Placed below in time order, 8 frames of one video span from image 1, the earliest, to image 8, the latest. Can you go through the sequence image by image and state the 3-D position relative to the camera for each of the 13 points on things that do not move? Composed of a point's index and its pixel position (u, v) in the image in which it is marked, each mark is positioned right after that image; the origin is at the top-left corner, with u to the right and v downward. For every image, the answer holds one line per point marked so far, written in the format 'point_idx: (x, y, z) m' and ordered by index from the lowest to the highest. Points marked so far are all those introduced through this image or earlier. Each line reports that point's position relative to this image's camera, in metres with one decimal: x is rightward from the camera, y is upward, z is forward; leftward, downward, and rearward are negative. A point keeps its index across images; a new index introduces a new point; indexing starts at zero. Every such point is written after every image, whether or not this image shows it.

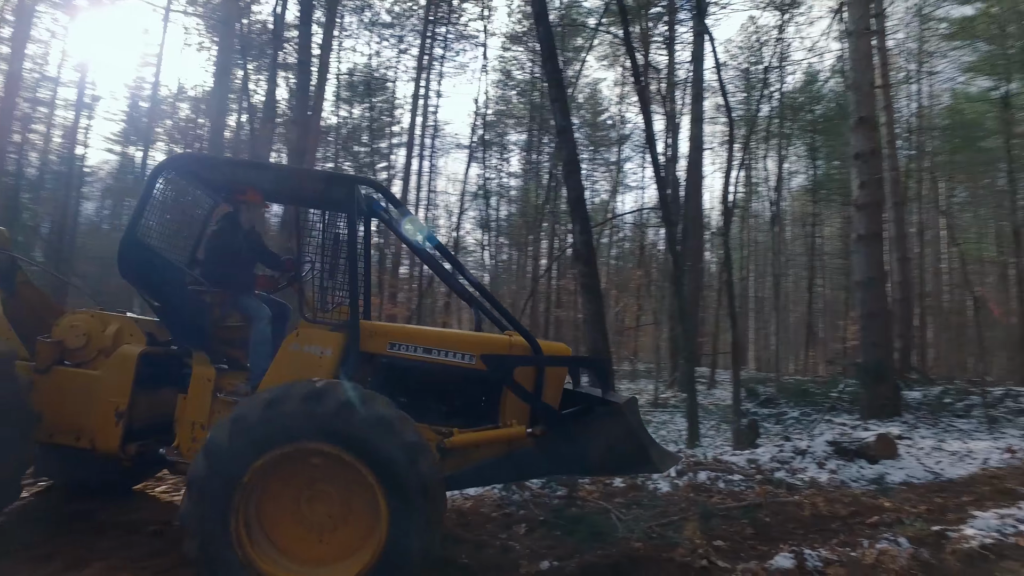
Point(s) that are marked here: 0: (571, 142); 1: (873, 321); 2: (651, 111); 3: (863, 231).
0: (+0.7, +1.8, +8.2) m
1: (+4.8, -0.4, +8.8) m
2: (+2.7, +3.4, +12.9) m
3: (+4.7, +0.8, +9.0) m
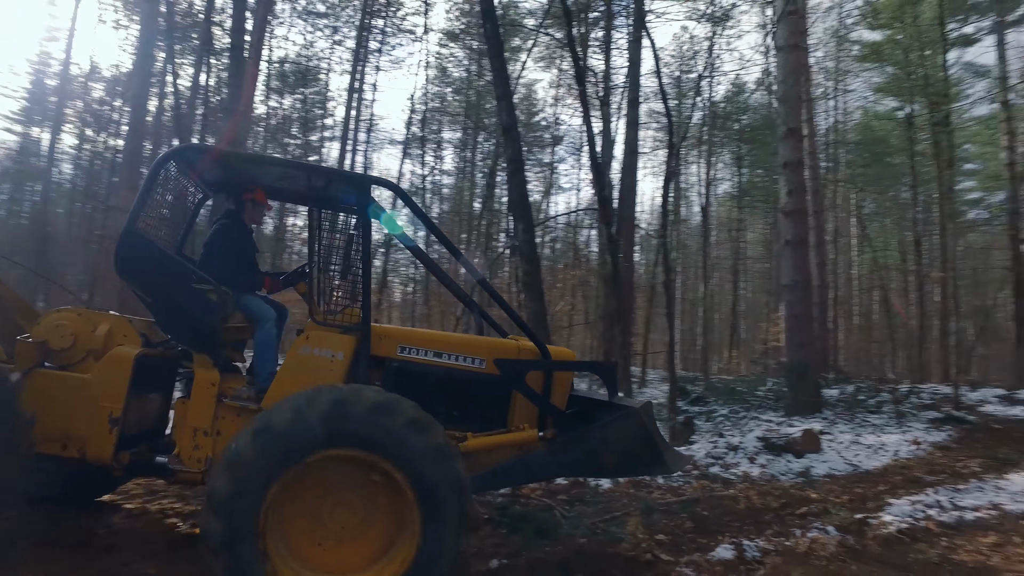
0: (0.0, +1.8, +8.2) m
1: (+4.0, -0.5, +9.3) m
2: (+1.5, +3.4, +13.1) m
3: (+3.9, +0.7, +9.4) m
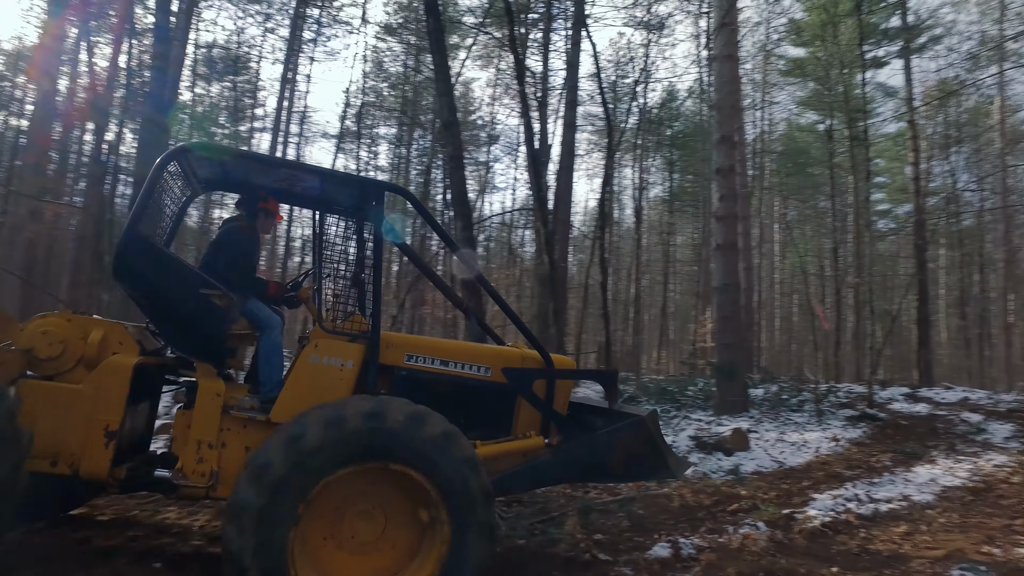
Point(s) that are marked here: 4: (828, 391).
0: (-0.7, +1.8, +8.1) m
1: (+3.1, -0.5, +9.6) m
2: (+0.3, +3.4, +13.1) m
3: (+3.0, +0.7, +9.7) m
4: (+5.5, -1.8, +11.7) m
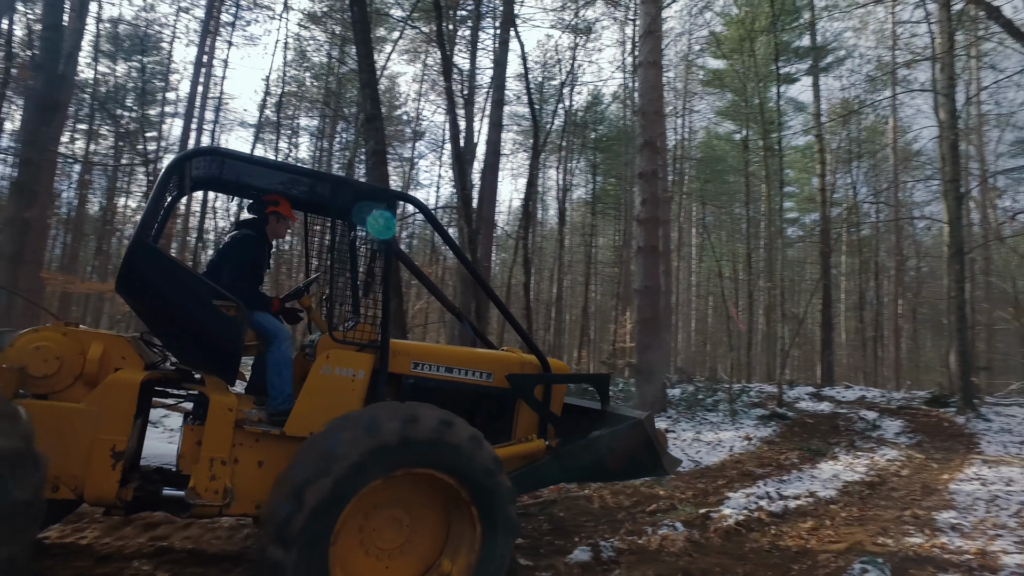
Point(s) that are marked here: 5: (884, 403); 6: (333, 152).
0: (-1.6, +1.9, +7.9) m
1: (+2.0, -0.5, +9.7) m
2: (-1.1, +3.4, +12.9) m
3: (+1.9, +0.7, +9.9) m
4: (+4.2, -1.9, +12.2) m
5: (+5.9, -1.8, +10.6) m
6: (-5.3, +4.1, +20.0) m
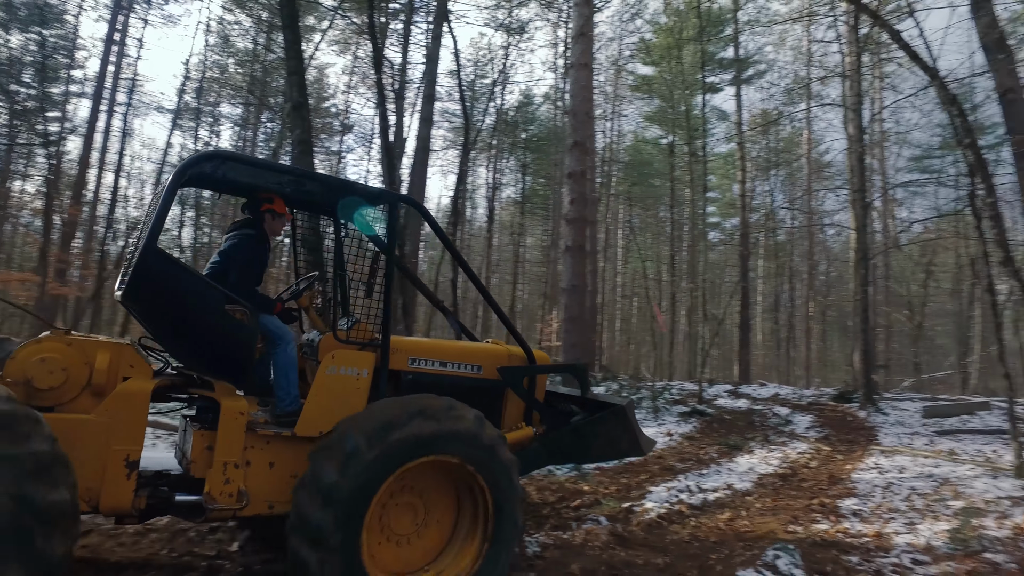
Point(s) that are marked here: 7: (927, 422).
0: (-2.4, +1.9, +7.6) m
1: (+0.9, -0.5, +9.9) m
2: (-2.4, +3.5, +12.7) m
3: (+0.9, +0.7, +10.0) m
4: (+2.8, -1.9, +12.5) m
5: (+4.7, -1.9, +11.2) m
6: (-7.3, +4.2, +19.2) m
7: (+5.0, -1.6, +8.0) m
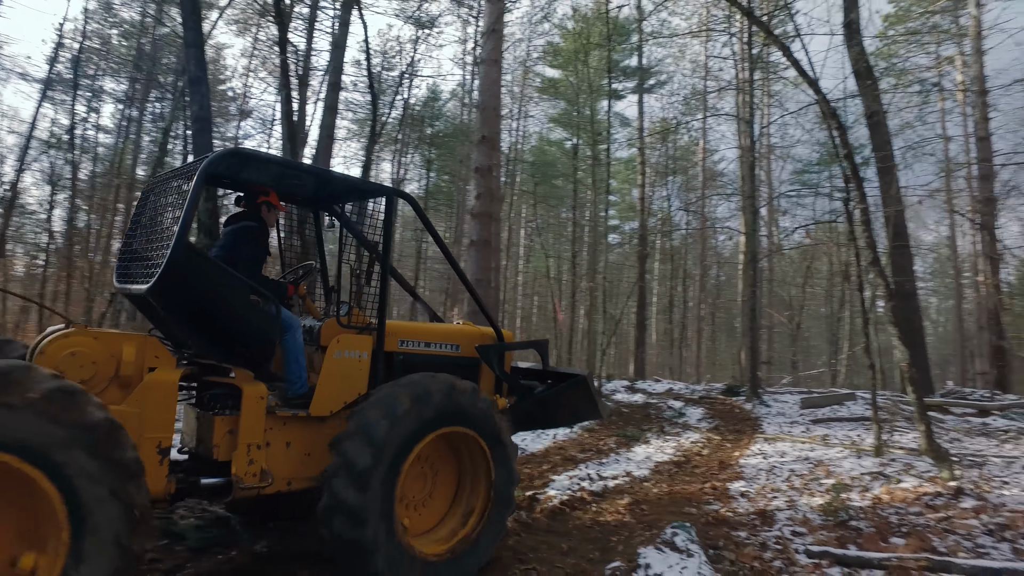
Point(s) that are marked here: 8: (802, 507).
0: (-3.4, +2.1, +7.2) m
1: (-0.5, -0.4, +9.9) m
2: (-4.1, +3.7, +12.2) m
3: (-0.5, +0.8, +10.0) m
4: (+1.0, -1.8, +12.8) m
5: (+3.1, -1.9, +11.7) m
6: (-9.9, +4.5, +18.0) m
7: (+3.8, -1.6, +8.7) m
8: (+1.8, -1.3, +4.1) m
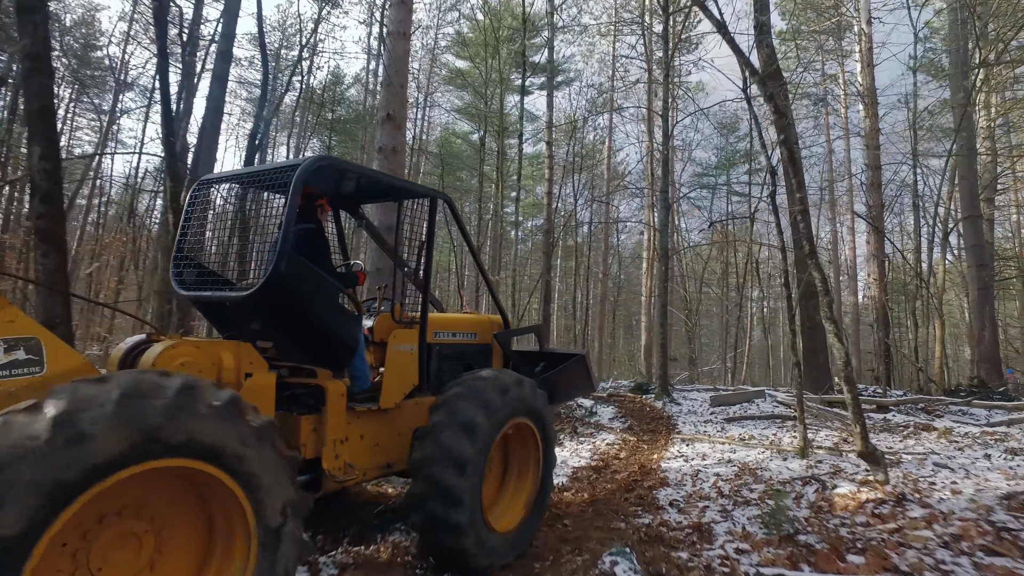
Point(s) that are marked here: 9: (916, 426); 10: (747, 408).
0: (-4.2, +2.2, +6.1) m
1: (-1.8, -0.3, +9.2) m
2: (-5.6, +3.9, +10.9) m
3: (-1.8, +0.9, +9.3) m
4: (-0.8, -1.7, +12.2) m
5: (+1.5, -1.8, +11.5) m
6: (-12.2, +4.9, +15.8) m
7: (+2.6, -1.6, +8.6) m
8: (+1.3, -1.3, +3.7) m
9: (+4.1, -1.4, +6.7) m
10: (+3.0, -1.5, +8.4) m
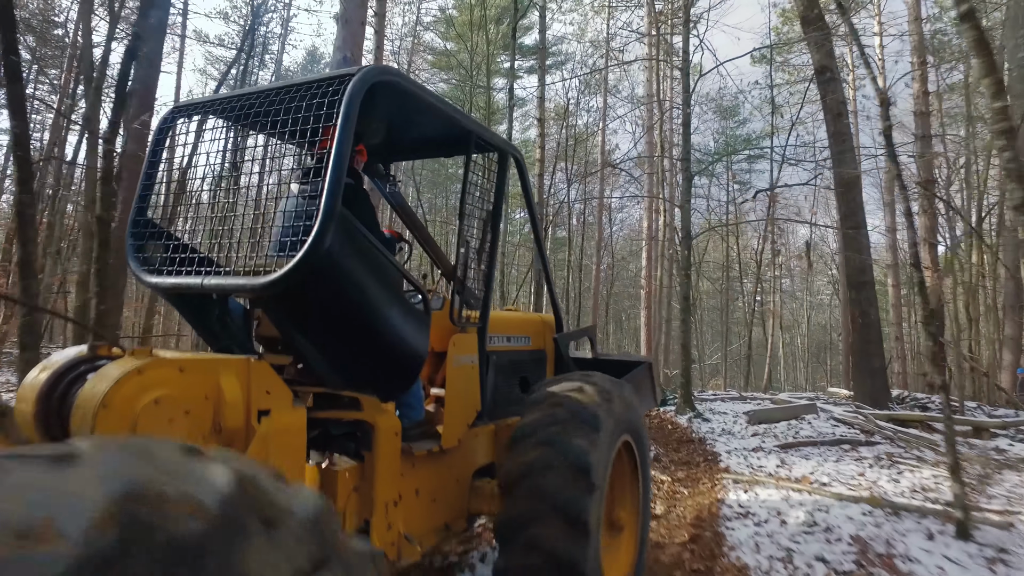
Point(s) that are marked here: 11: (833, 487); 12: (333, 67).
0: (-4.3, +2.3, +4.1) m
1: (-1.9, -0.2, +7.3) m
2: (-5.8, +4.0, +8.9) m
3: (-1.9, +1.0, +7.4) m
4: (-1.0, -1.5, +10.4) m
5: (+1.3, -1.6, +9.7) m
6: (-12.4, +5.1, +13.6) m
7: (+2.5, -1.5, +6.8) m
8: (+1.2, -1.2, +1.9) m
9: (+4.0, -1.3, +5.0) m
10: (+2.9, -1.4, +6.7) m
11: (+2.1, -1.3, +4.4) m
12: (-2.0, +2.5, +7.6) m
